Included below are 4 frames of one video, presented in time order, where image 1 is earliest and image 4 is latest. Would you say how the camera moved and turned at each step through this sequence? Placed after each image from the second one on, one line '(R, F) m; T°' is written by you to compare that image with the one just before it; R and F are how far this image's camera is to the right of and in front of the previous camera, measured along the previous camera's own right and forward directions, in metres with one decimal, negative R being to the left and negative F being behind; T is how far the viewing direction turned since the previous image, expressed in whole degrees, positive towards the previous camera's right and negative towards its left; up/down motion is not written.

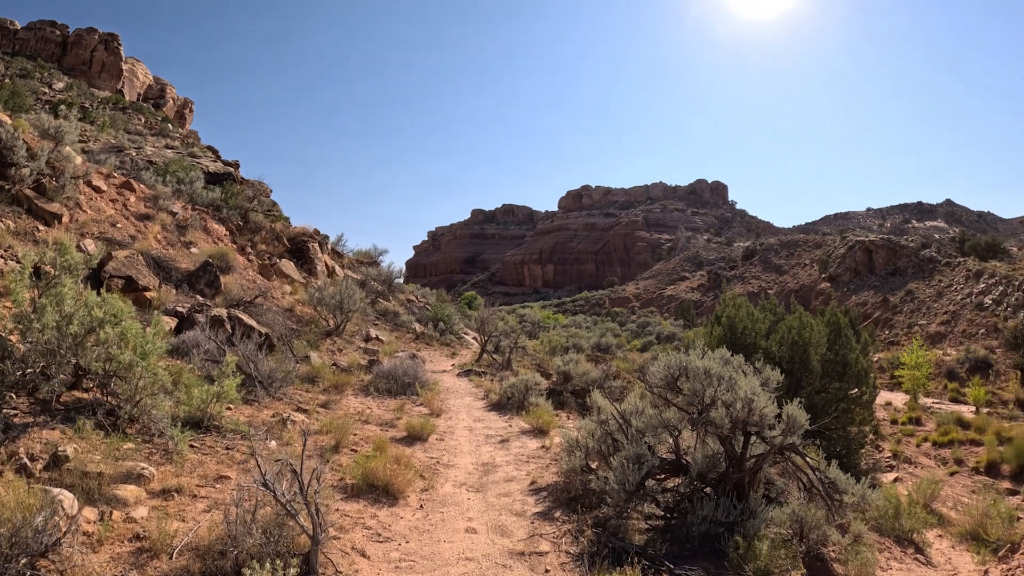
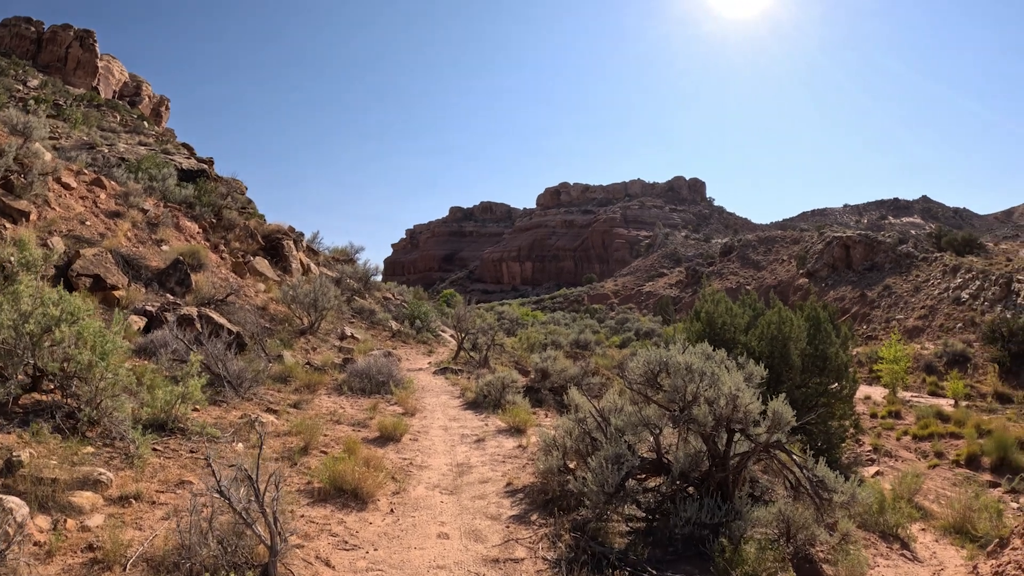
(+0.1, +0.2) m; +1°
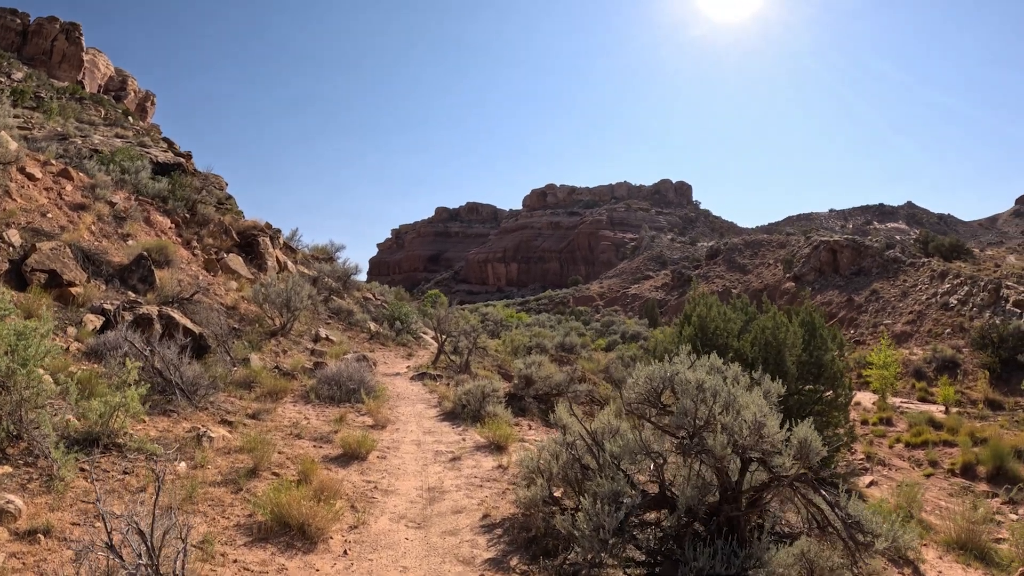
(+0.1, +0.6) m; +1°
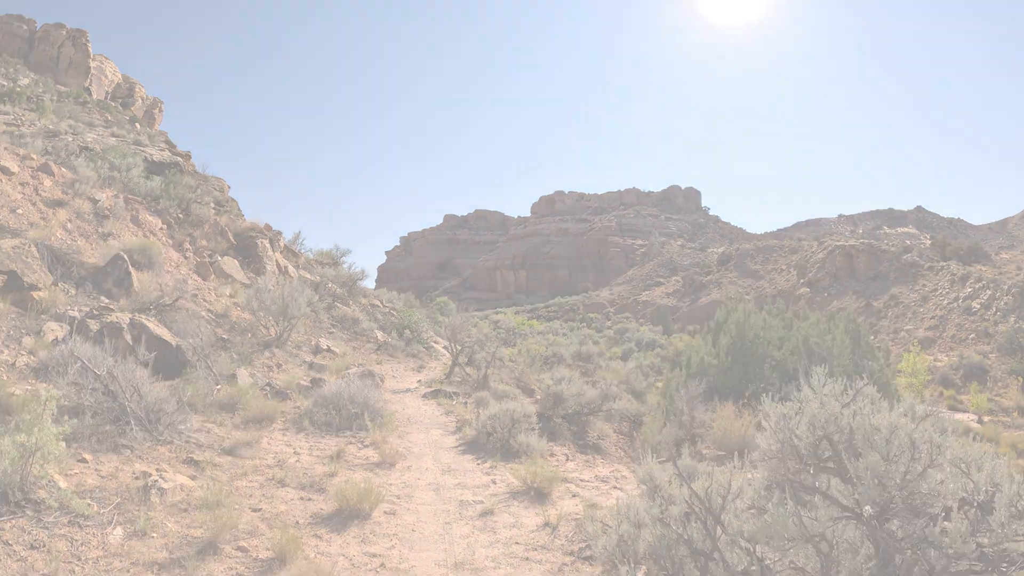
(-0.4, +1.2) m; -1°
